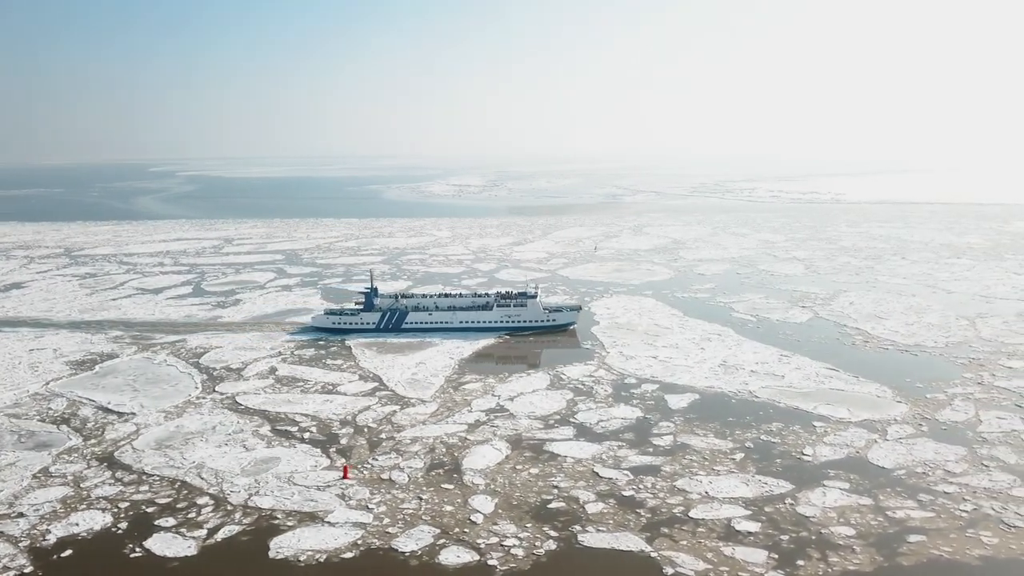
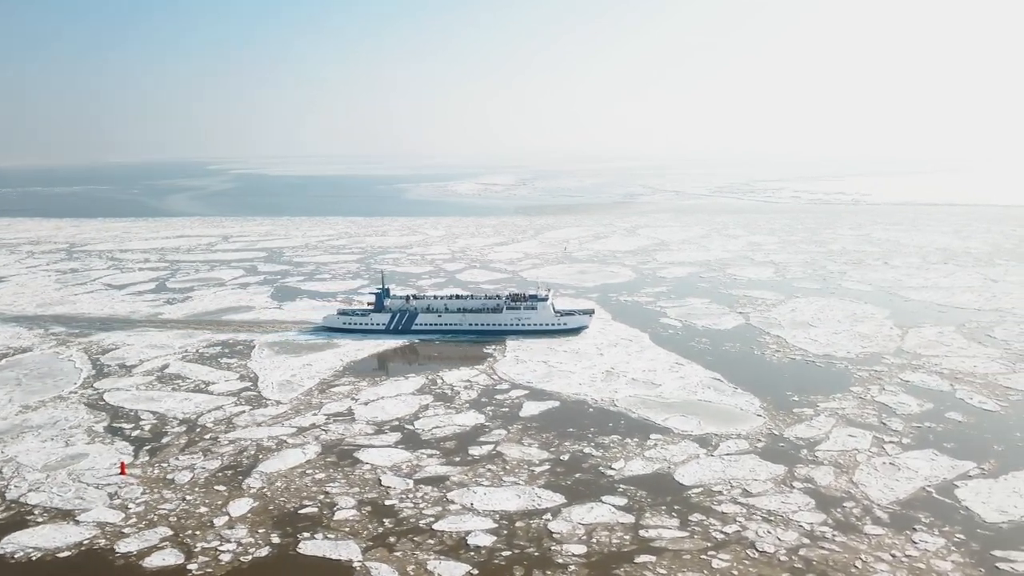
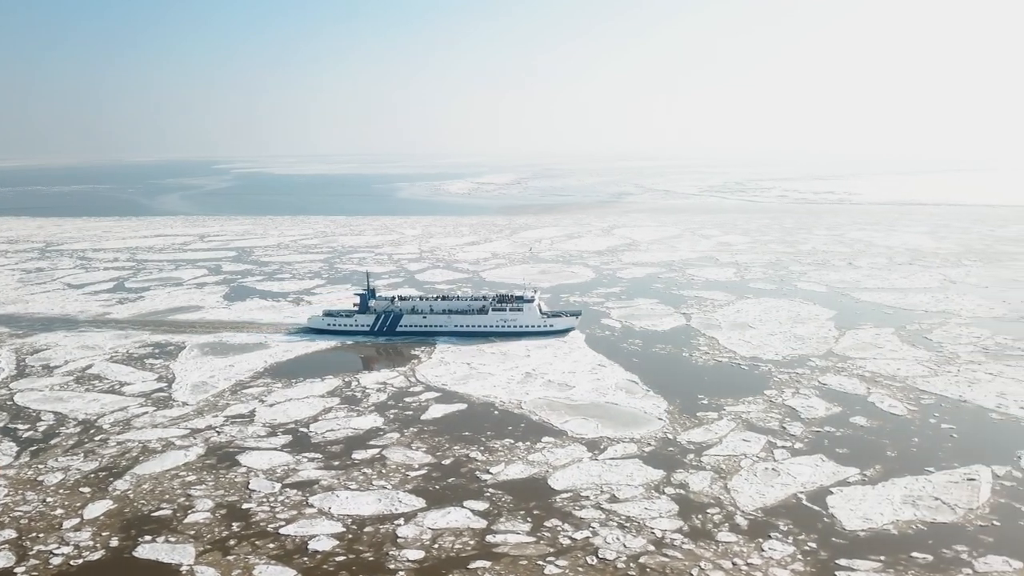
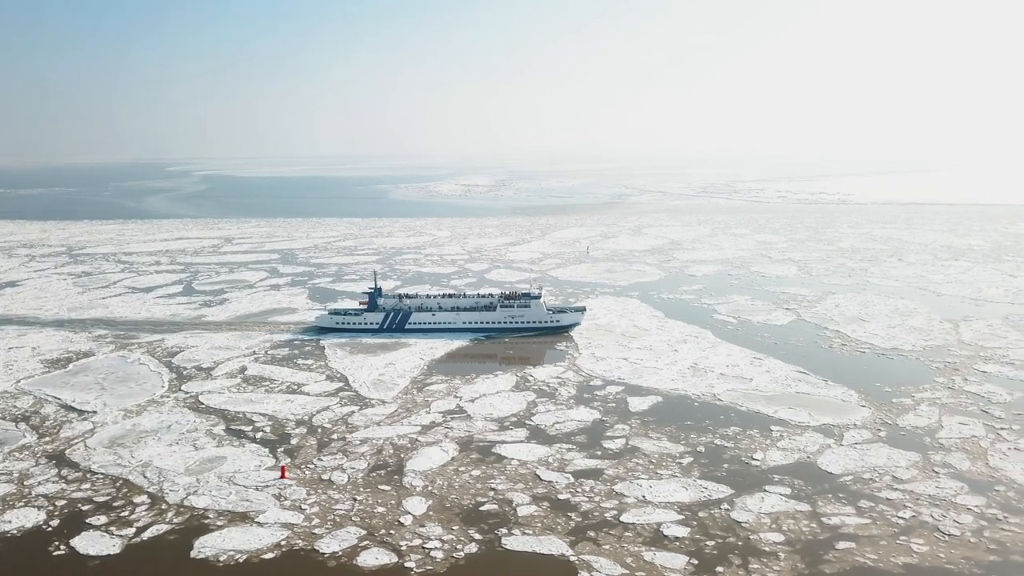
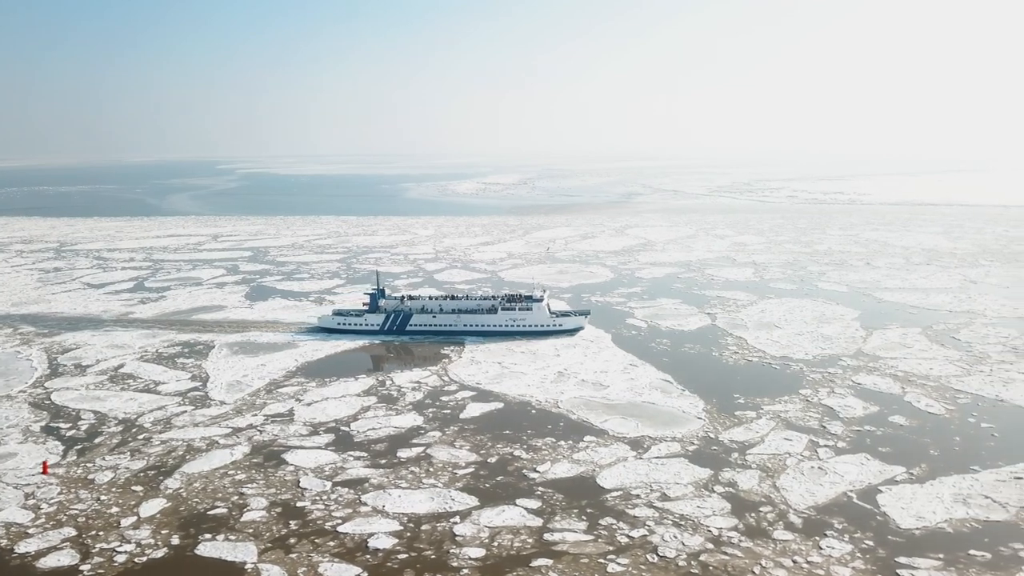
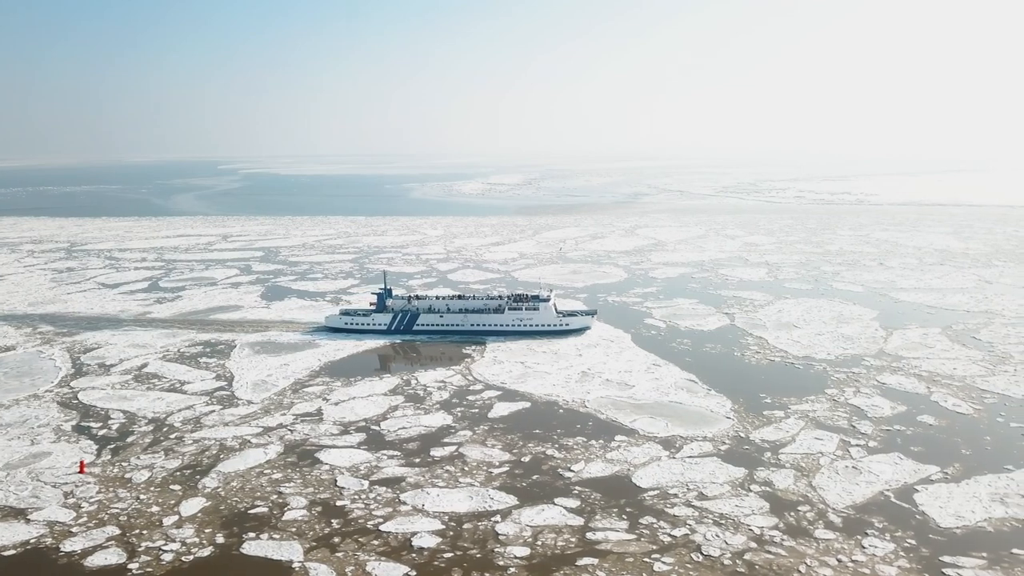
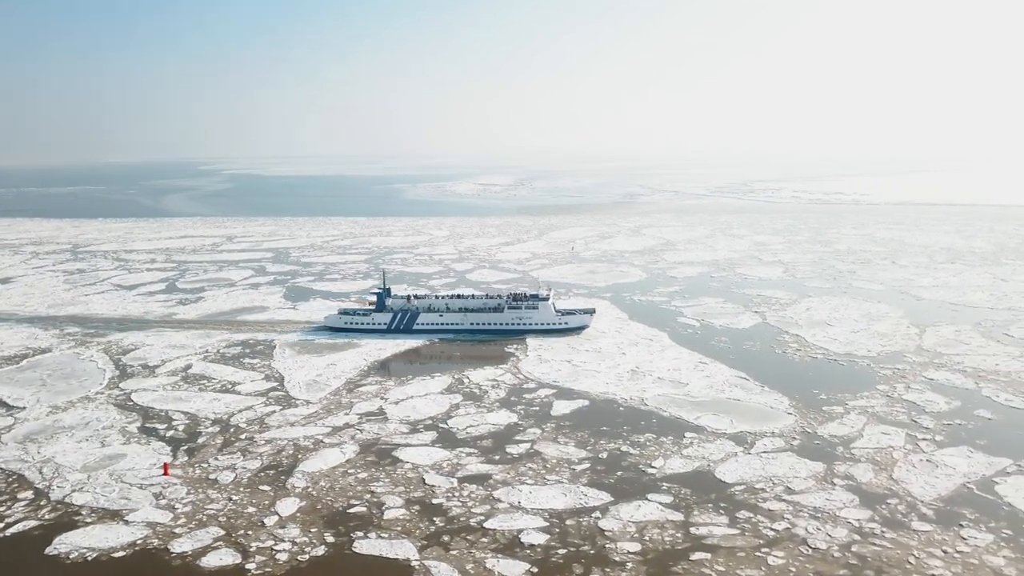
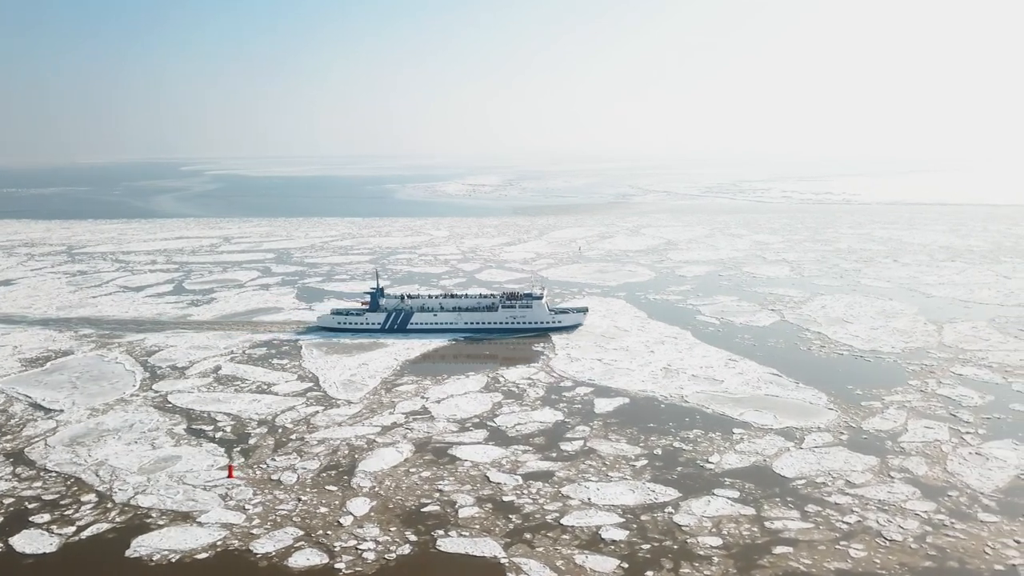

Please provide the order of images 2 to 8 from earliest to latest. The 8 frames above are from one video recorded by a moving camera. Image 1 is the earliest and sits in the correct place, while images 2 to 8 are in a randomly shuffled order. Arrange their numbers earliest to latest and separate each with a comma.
4, 8, 7, 2, 6, 5, 3
